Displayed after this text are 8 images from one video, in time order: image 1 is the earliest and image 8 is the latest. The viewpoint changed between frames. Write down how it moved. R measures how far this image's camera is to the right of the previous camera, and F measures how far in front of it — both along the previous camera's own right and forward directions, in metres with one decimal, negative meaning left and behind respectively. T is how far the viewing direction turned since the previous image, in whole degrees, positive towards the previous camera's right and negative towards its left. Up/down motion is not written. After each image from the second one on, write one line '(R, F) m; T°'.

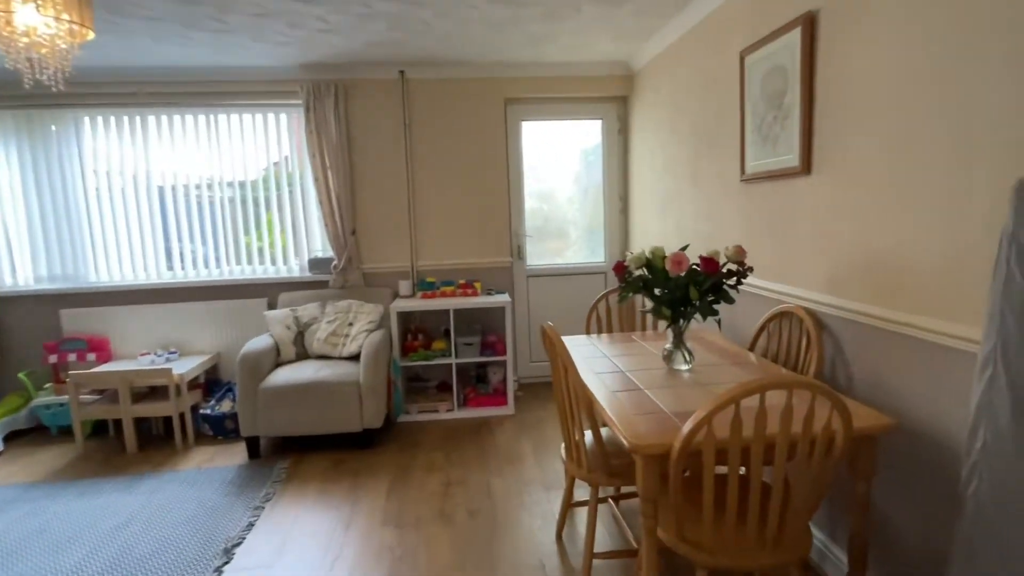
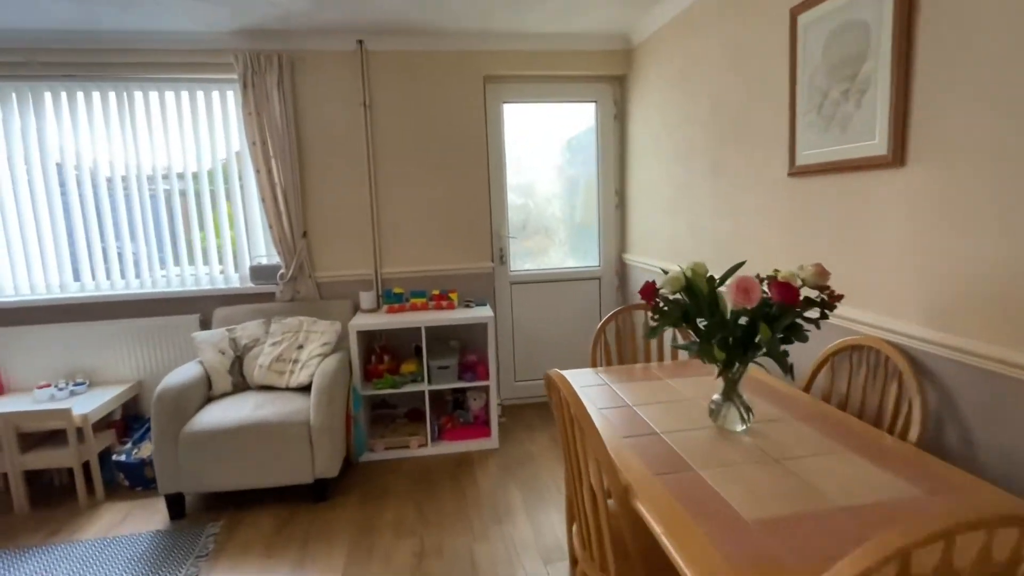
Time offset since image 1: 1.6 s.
(-0.1, +0.6) m; +3°
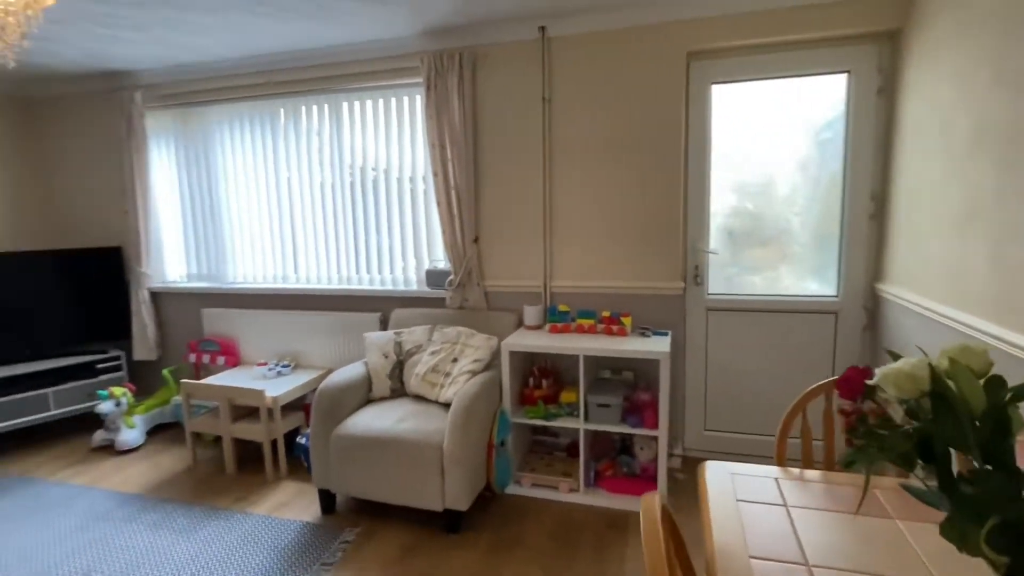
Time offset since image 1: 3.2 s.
(+0.3, +0.5) m; -25°
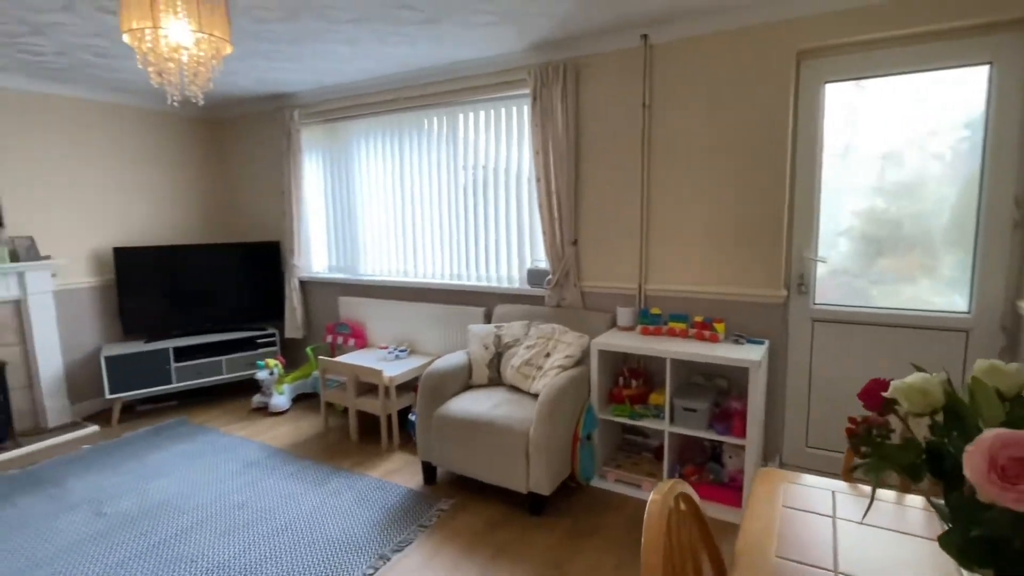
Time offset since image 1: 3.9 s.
(+0.2, -0.1) m; -13°
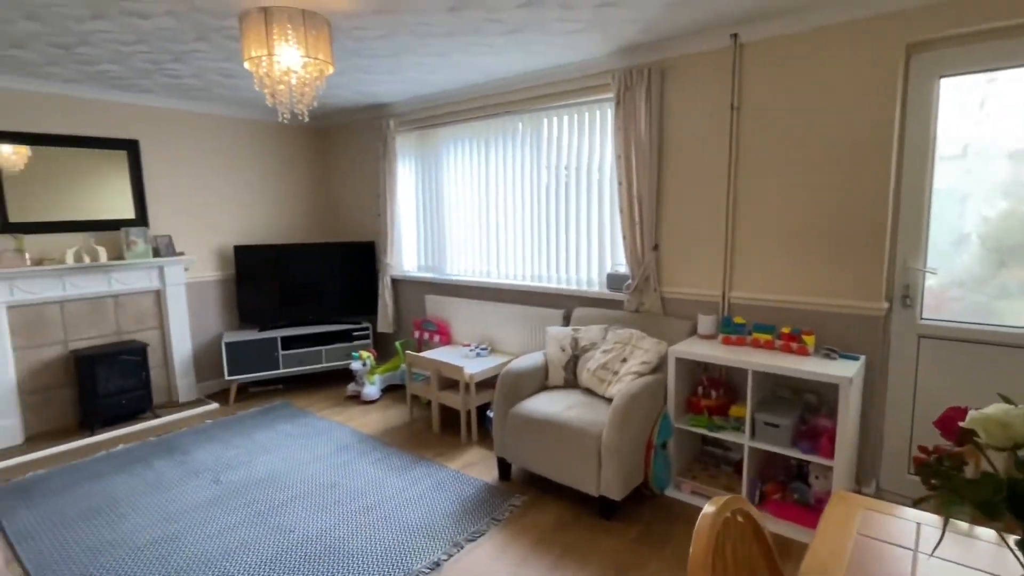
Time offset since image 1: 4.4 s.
(+0.1, -0.1) m; -9°
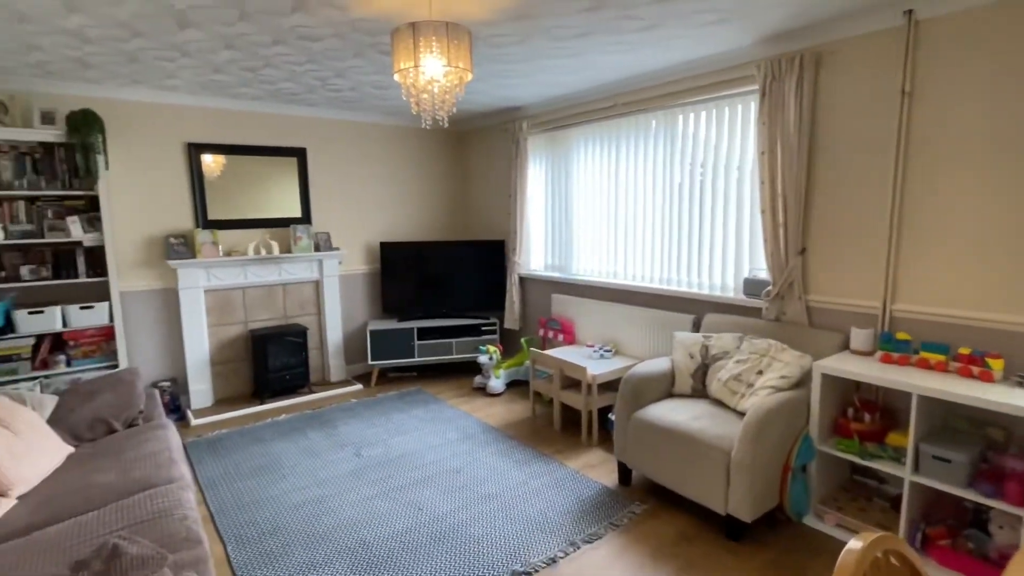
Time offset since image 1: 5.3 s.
(0.0, 0.0) m; -13°
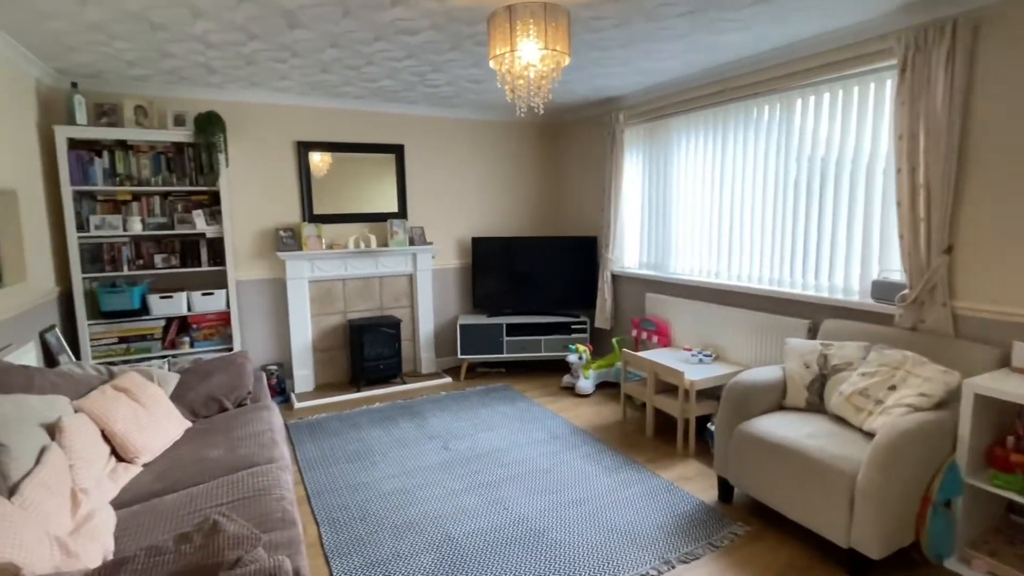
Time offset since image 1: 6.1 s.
(0.0, +0.1) m; -9°
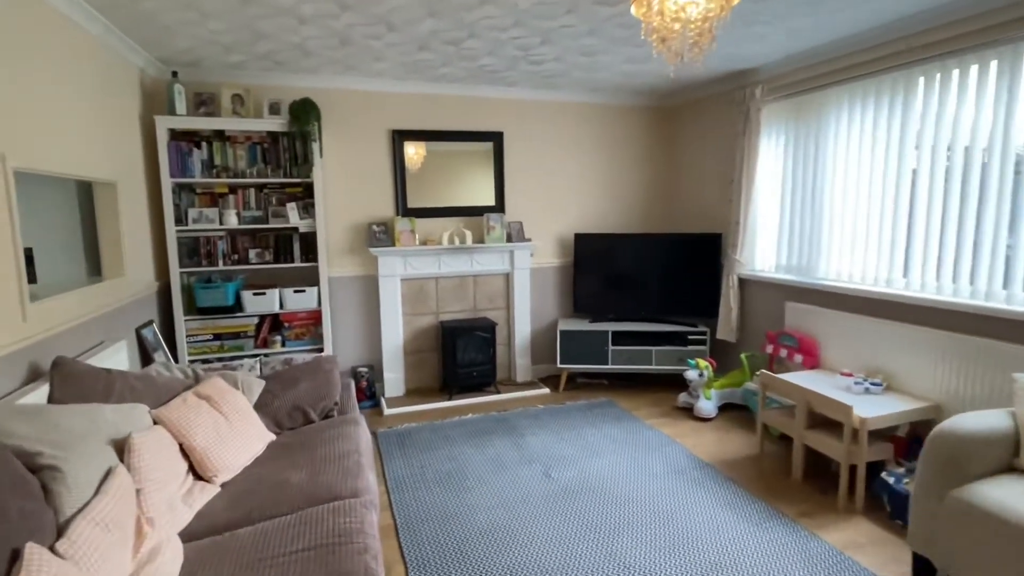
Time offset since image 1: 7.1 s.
(-0.2, +0.5) m; -9°
